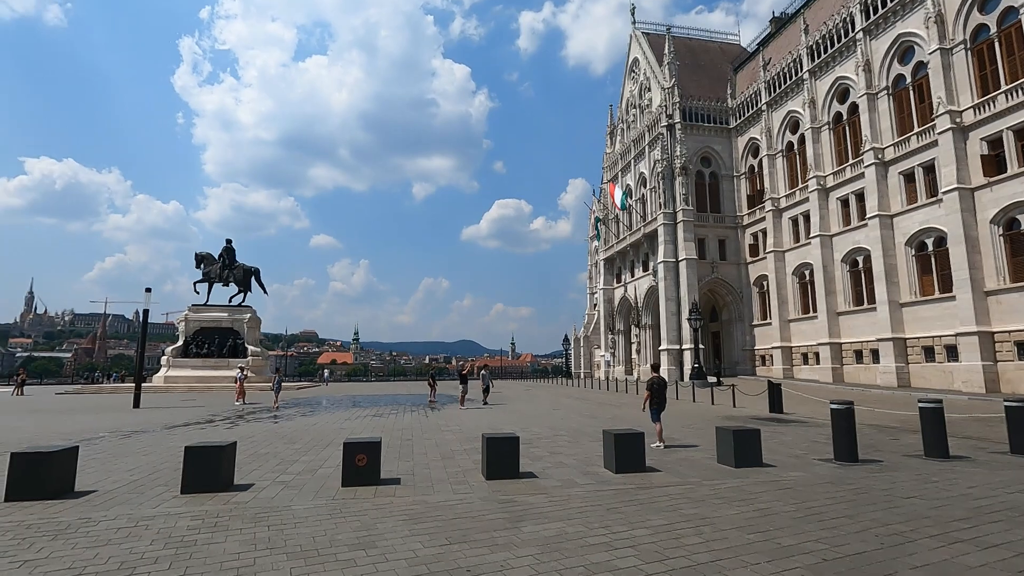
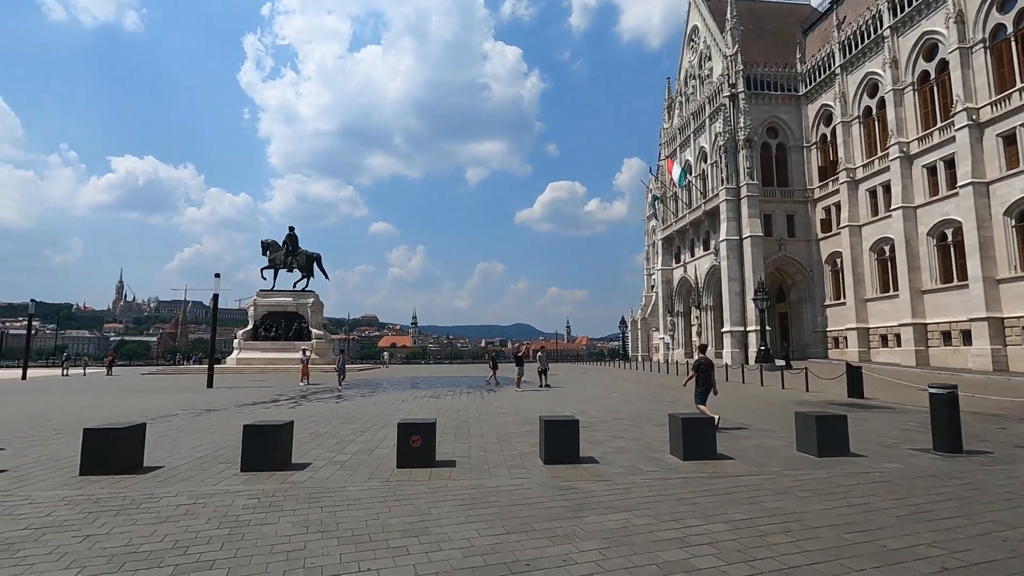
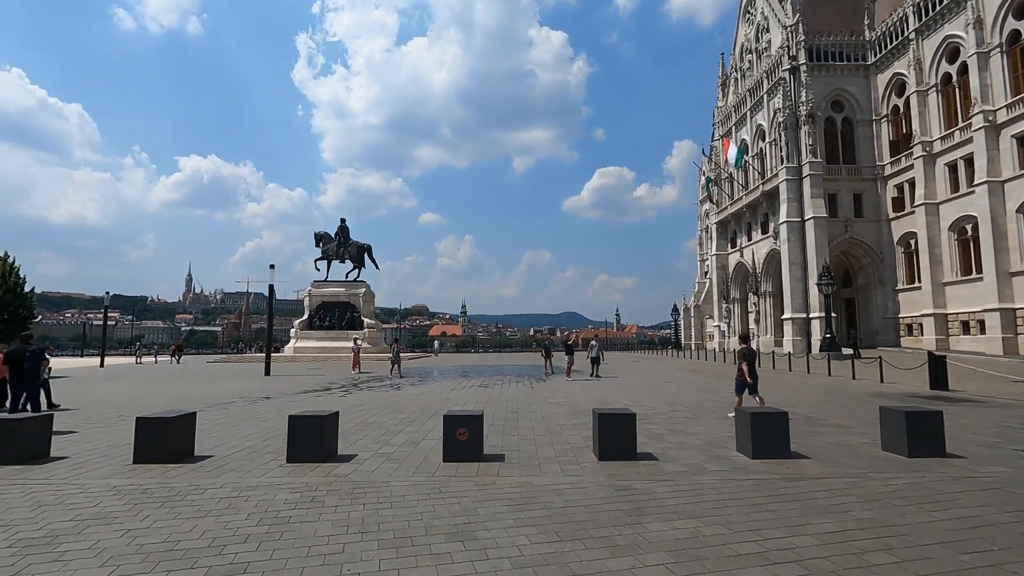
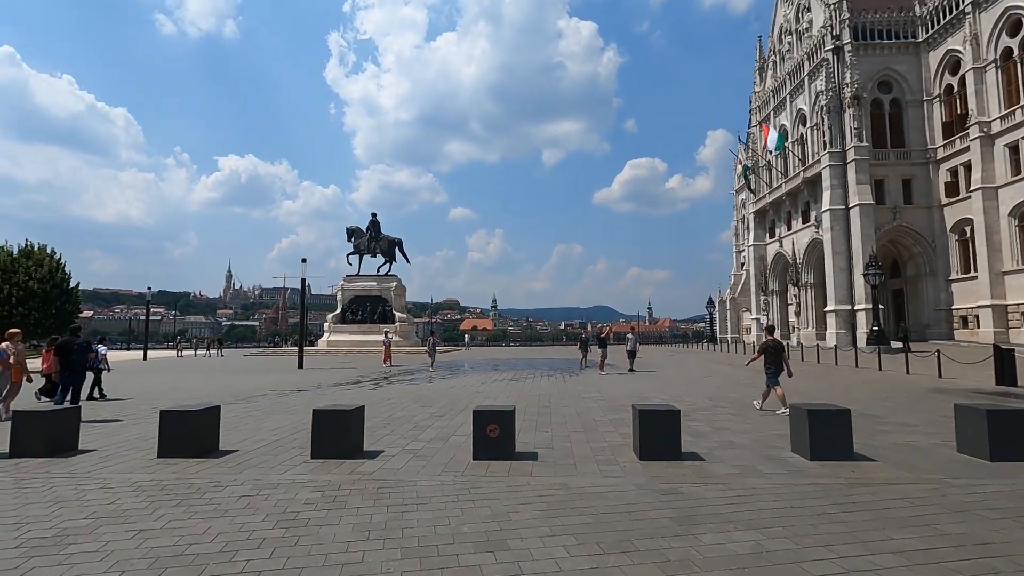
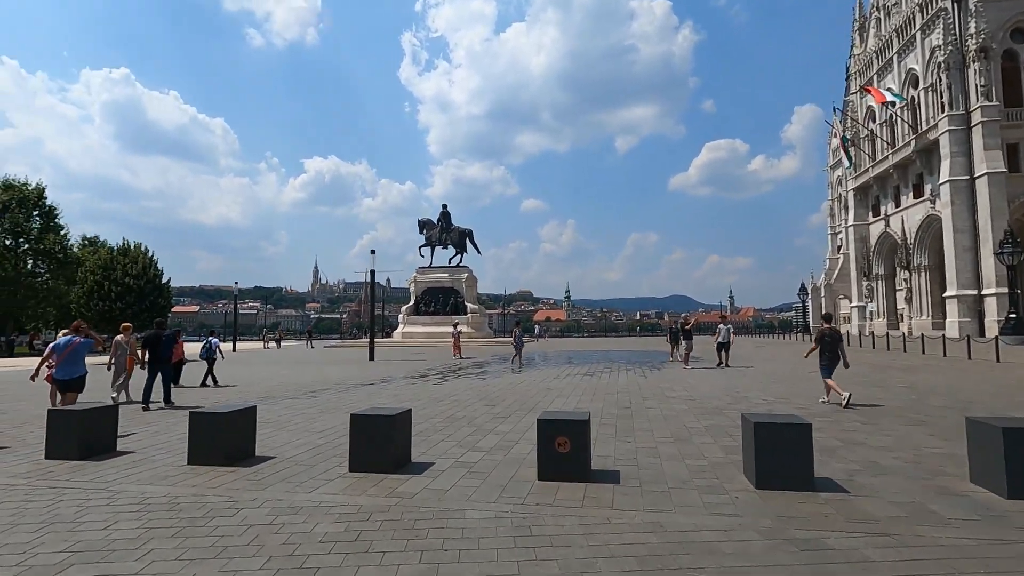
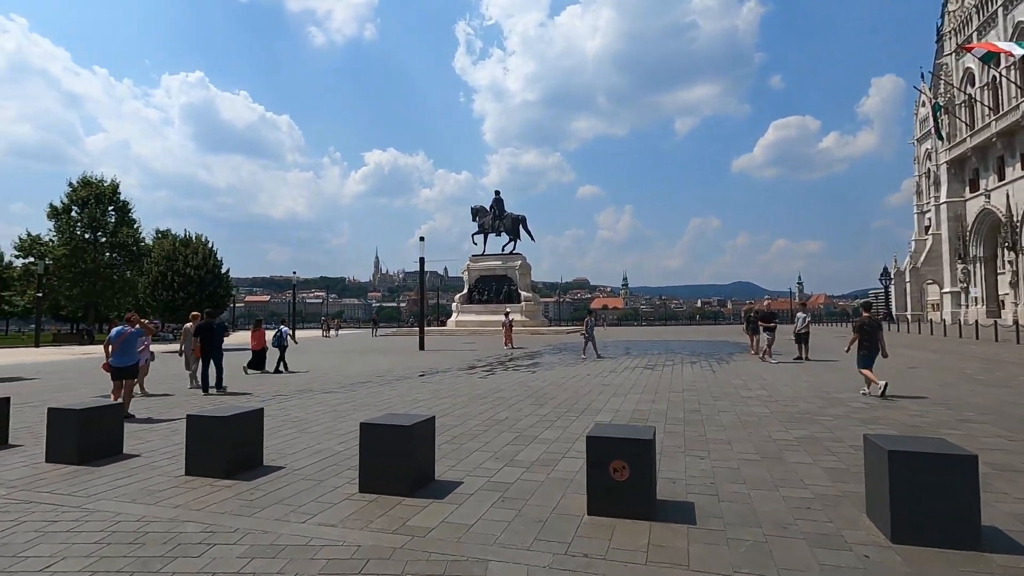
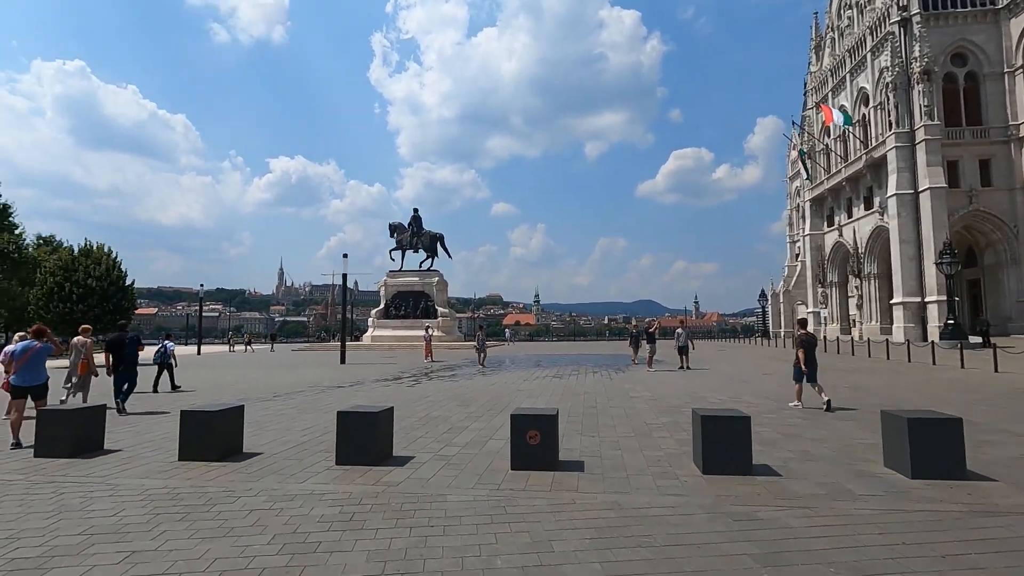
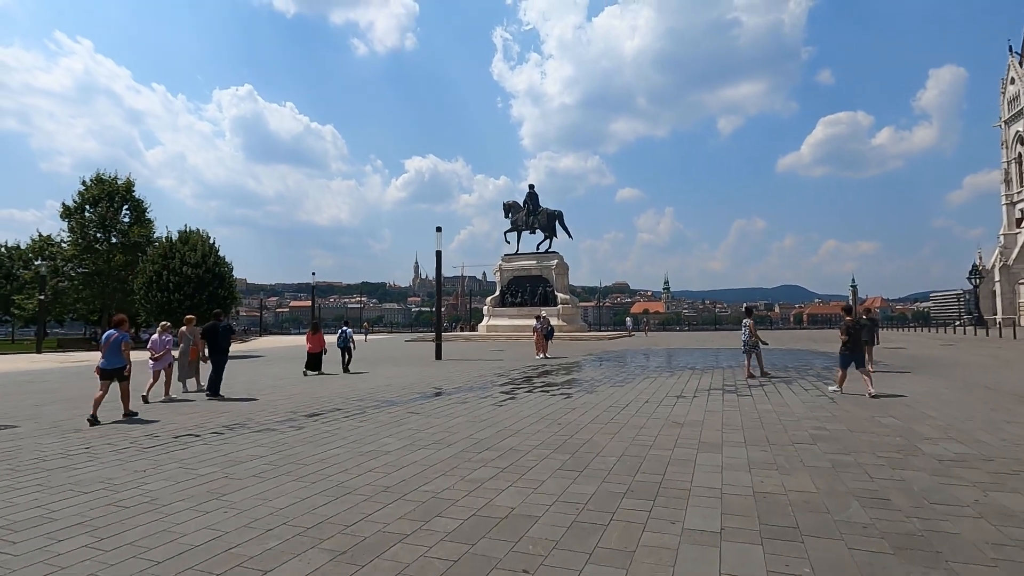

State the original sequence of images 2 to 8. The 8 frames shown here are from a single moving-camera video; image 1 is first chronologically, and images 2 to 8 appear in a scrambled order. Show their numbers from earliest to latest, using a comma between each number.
2, 3, 4, 7, 5, 6, 8
